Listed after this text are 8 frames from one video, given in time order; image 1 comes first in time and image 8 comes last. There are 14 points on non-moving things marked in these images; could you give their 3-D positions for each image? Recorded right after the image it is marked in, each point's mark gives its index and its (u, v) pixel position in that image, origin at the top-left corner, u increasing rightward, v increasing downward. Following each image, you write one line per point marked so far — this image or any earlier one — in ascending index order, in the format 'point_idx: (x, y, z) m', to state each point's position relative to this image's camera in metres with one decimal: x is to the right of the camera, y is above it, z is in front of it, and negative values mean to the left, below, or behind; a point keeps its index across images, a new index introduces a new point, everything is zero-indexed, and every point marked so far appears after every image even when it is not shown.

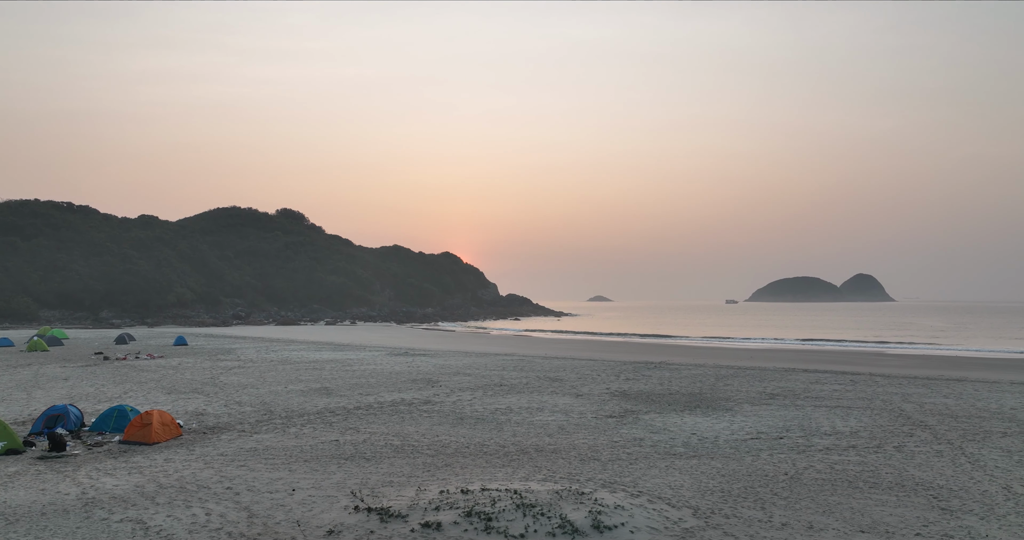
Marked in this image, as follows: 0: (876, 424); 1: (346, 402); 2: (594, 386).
0: (+6.7, -2.9, +11.1) m
1: (-3.9, -3.1, +13.8) m
2: (+2.2, -3.1, +15.9) m
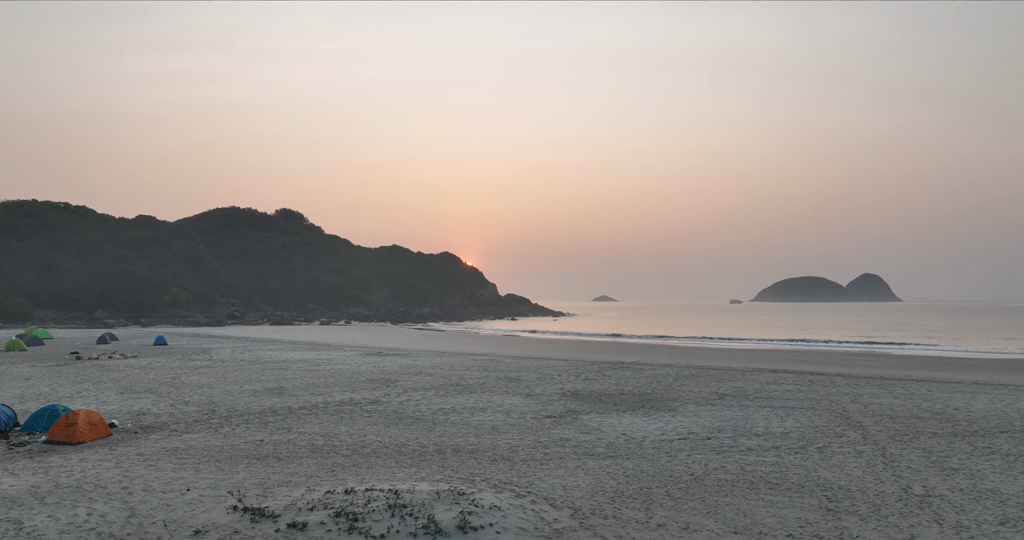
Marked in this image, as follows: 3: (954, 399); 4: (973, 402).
0: (+5.5, -2.9, +11.1) m
1: (-5.1, -3.1, +13.8) m
2: (+1.0, -3.1, +15.9) m
3: (+10.3, -3.0, +13.9) m
4: (+10.2, -2.9, +13.3) m
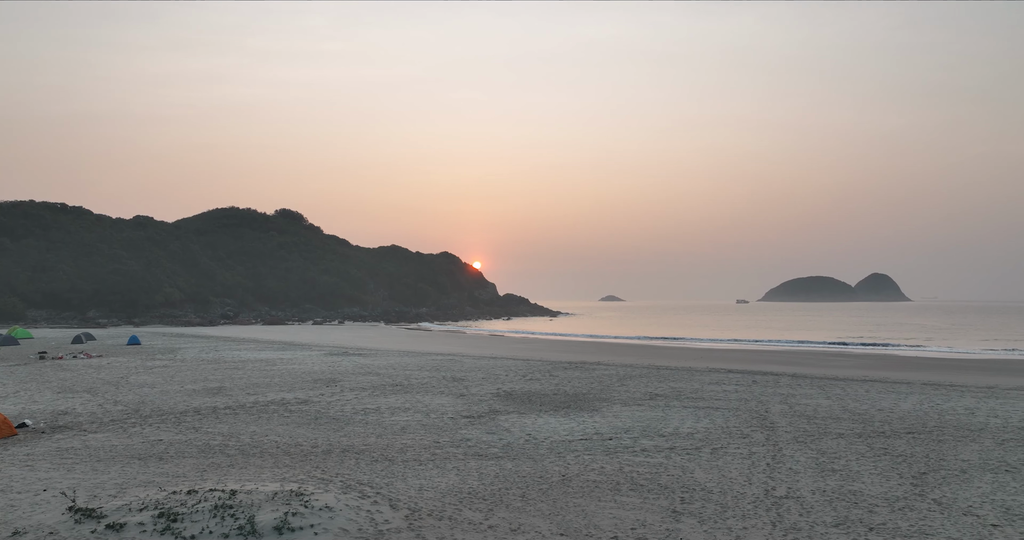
0: (+3.8, -2.9, +11.0) m
1: (-6.7, -3.1, +13.9) m
2: (-0.6, -3.1, +15.9) m
3: (+8.6, -2.9, +13.9) m
4: (+8.6, -2.9, +13.2) m
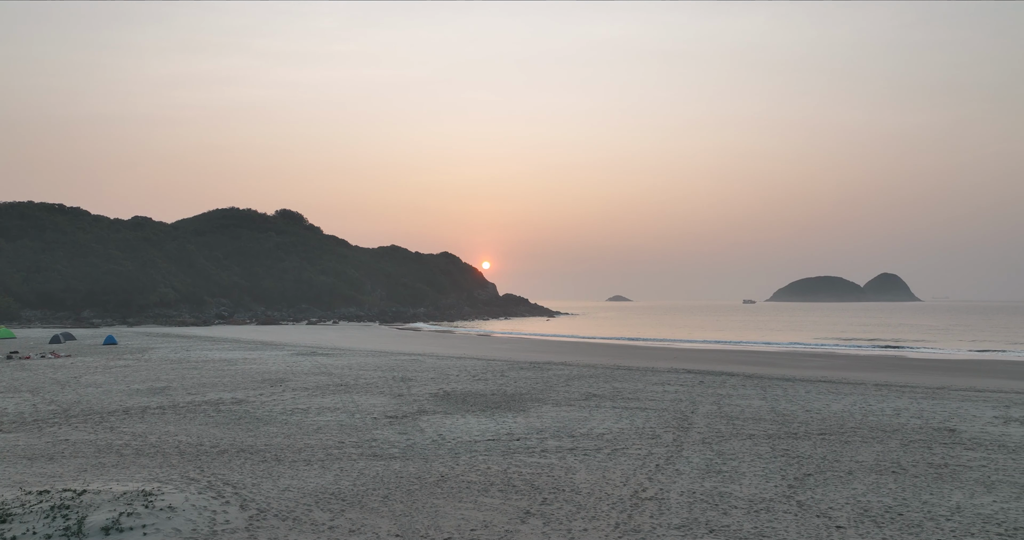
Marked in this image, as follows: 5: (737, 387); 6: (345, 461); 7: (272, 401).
0: (+2.3, -2.9, +11.0) m
1: (-8.2, -3.1, +13.9) m
2: (-2.1, -3.1, +15.9) m
3: (+7.1, -2.9, +13.8) m
4: (+7.1, -2.9, +13.1) m
5: (+5.8, -3.0, +15.6) m
6: (-2.4, -2.7, +8.6) m
7: (-5.6, -3.1, +14.1) m
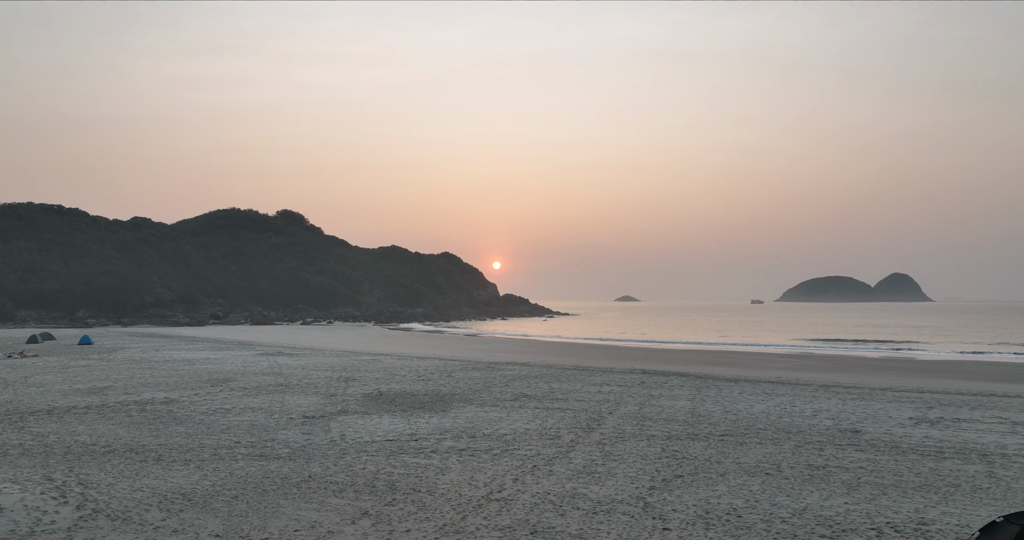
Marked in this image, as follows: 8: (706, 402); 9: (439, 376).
0: (+0.6, -2.9, +11.0) m
1: (-9.9, -3.1, +14.0) m
2: (-3.8, -3.1, +15.9) m
3: (+5.5, -2.9, +13.7) m
4: (+5.4, -2.9, +13.0) m
5: (+4.2, -3.0, +15.5) m
6: (-4.1, -2.7, +8.6) m
7: (-7.3, -3.1, +14.1) m
8: (+4.3, -2.9, +13.2) m
9: (-2.2, -3.2, +18.2) m
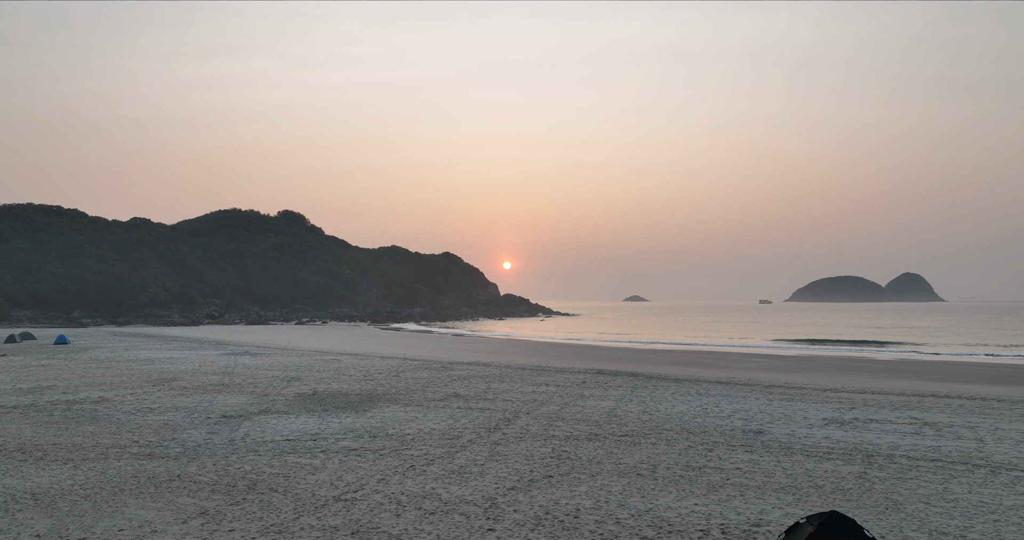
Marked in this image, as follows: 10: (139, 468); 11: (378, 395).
0: (-1.0, -2.8, +10.9) m
1: (-11.5, -3.1, +14.0) m
2: (-5.4, -3.1, +15.9) m
3: (+3.8, -2.9, +13.6) m
4: (+3.8, -2.9, +13.0) m
5: (+2.6, -3.0, +15.4) m
6: (-5.8, -2.7, +8.6) m
7: (-8.9, -3.1, +14.2) m
8: (+2.6, -2.9, +13.1) m
9: (-3.8, -3.2, +18.2) m
10: (-5.0, -2.7, +8.2) m
11: (-3.2, -3.0, +14.5) m
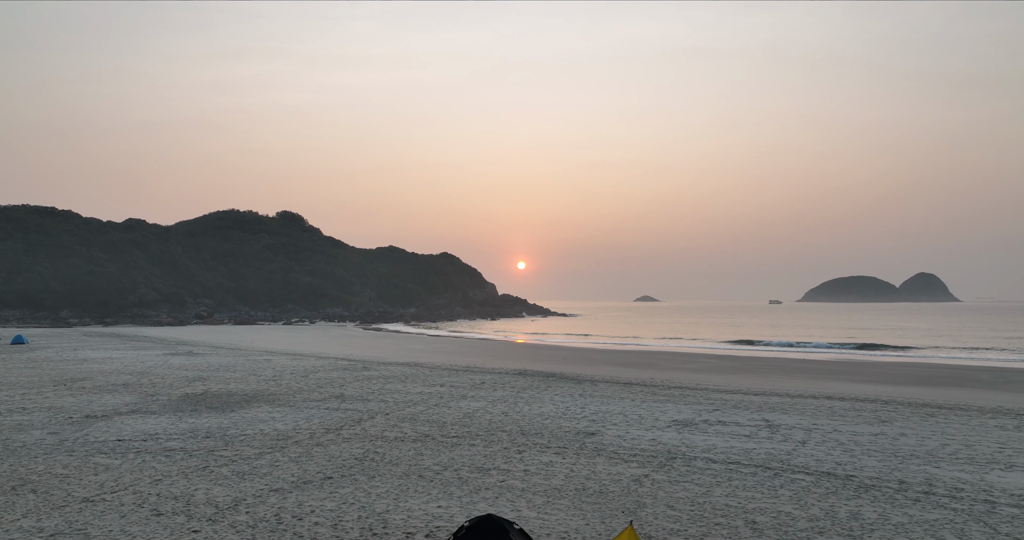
0: (-3.8, -2.9, +10.9) m
1: (-14.3, -3.1, +14.1) m
2: (-8.1, -3.1, +15.9) m
3: (+1.1, -2.9, +13.6) m
4: (+1.0, -2.9, +12.9) m
5: (-0.2, -3.0, +15.4) m
6: (-8.6, -2.7, +8.6) m
7: (-11.7, -3.1, +14.2) m
8: (-0.2, -2.9, +13.1) m
9: (-6.5, -3.2, +18.2) m
10: (-7.8, -2.7, +8.2) m
11: (-5.9, -3.0, +14.5) m
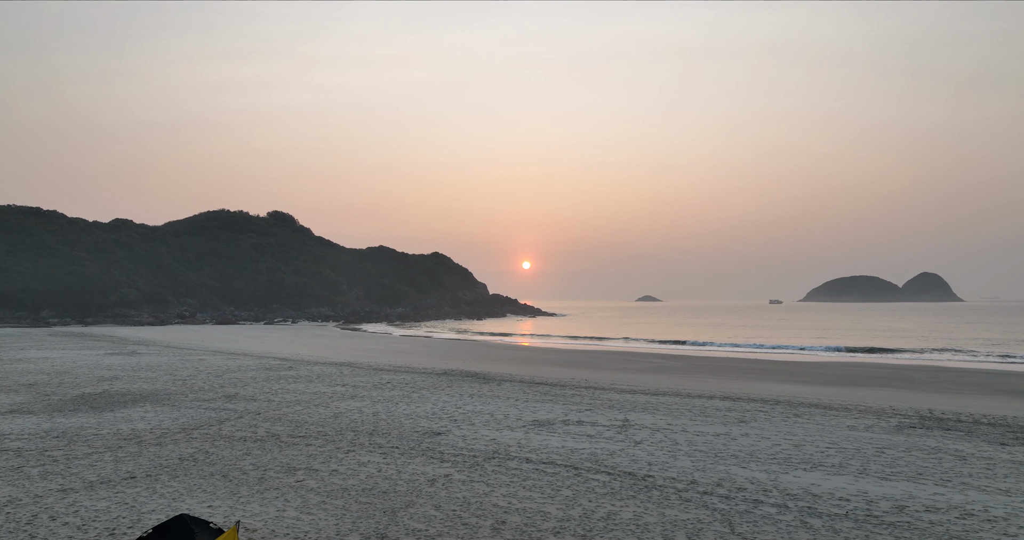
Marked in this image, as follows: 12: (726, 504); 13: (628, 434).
0: (-6.3, -2.8, +10.9) m
1: (-16.8, -3.1, +14.0) m
2: (-10.7, -3.1, +15.9) m
3: (-1.4, -2.9, +13.5) m
4: (-1.5, -2.9, +12.9) m
5: (-2.7, -3.0, +15.3) m
6: (-11.1, -2.7, +8.6) m
7: (-14.2, -3.1, +14.2) m
8: (-2.7, -2.9, +13.0) m
9: (-9.0, -3.2, +18.1) m
10: (-10.3, -2.7, +8.2) m
11: (-8.5, -3.0, +14.5) m
12: (+2.3, -2.5, +6.4) m
13: (+1.9, -2.6, +9.6) m
